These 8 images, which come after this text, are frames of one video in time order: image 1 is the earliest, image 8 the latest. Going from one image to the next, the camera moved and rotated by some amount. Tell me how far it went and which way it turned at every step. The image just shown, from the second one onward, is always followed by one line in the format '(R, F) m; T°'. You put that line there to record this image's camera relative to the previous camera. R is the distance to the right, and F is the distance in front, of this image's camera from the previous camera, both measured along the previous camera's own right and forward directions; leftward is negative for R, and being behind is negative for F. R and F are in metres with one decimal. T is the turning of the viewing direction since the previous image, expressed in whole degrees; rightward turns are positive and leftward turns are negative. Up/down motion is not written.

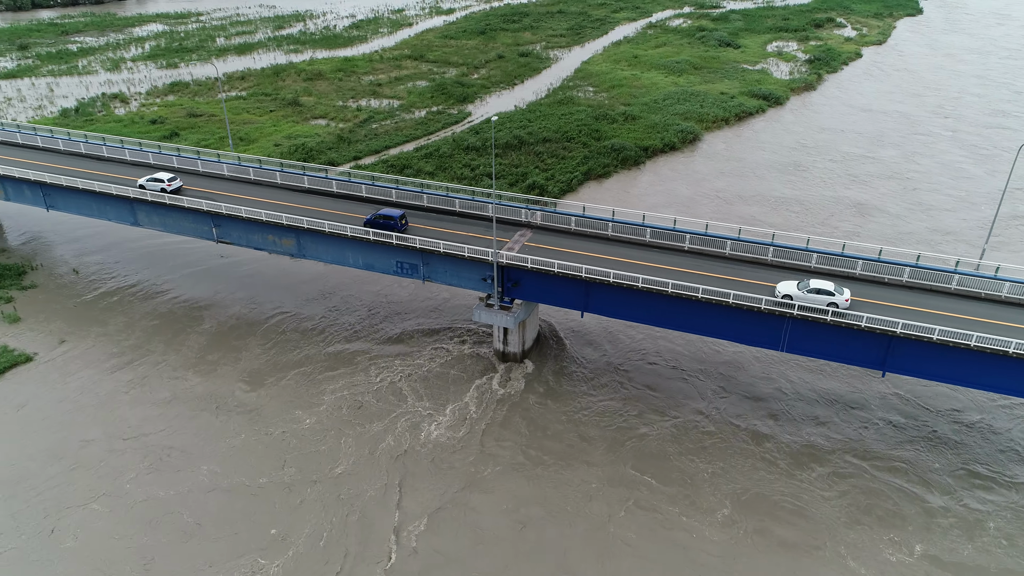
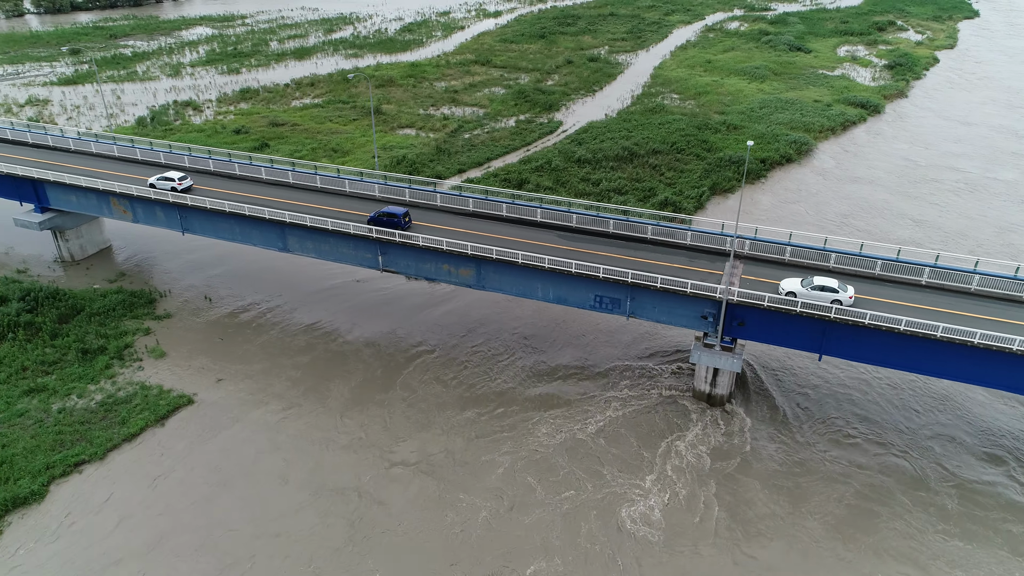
(-6.2, +2.7) m; 0°
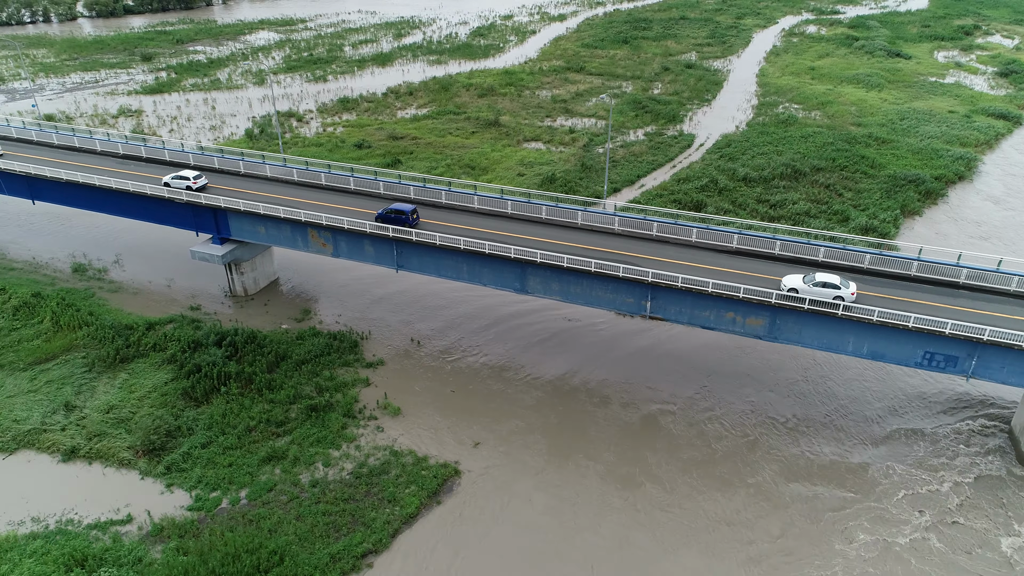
(-8.3, +3.6) m; 0°
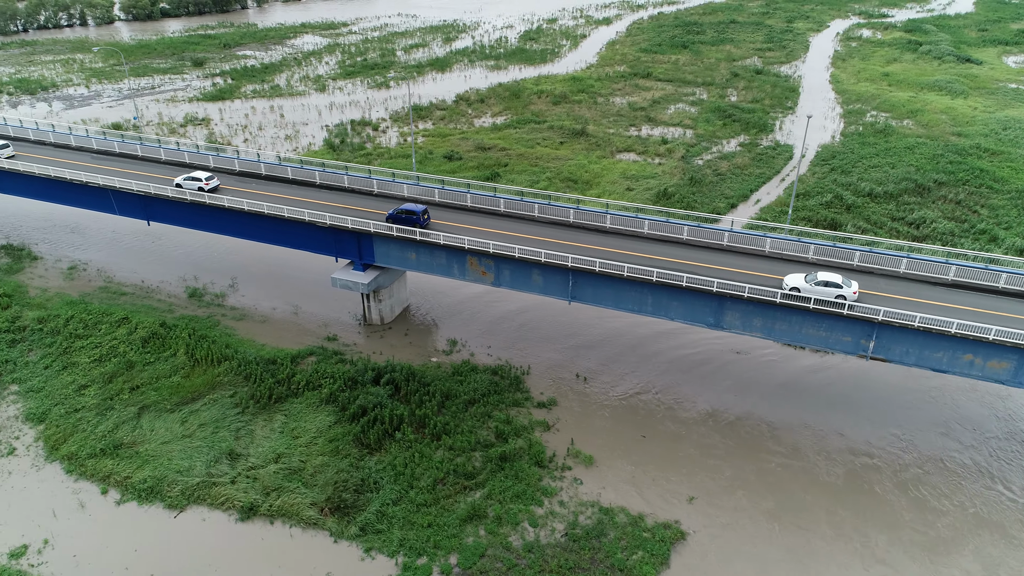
(-5.6, +2.4) m; 0°
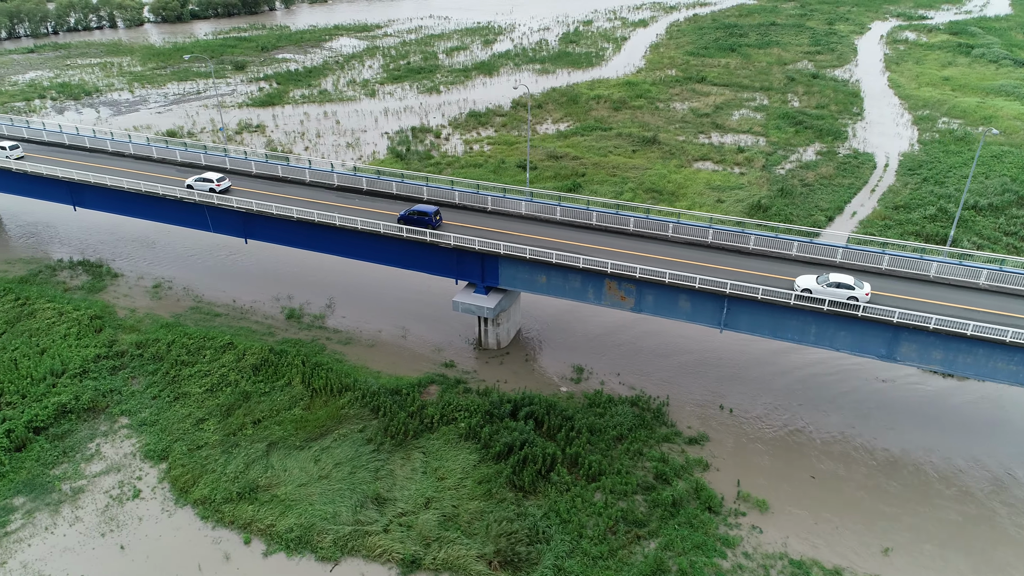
(-4.2, +1.9) m; 0°
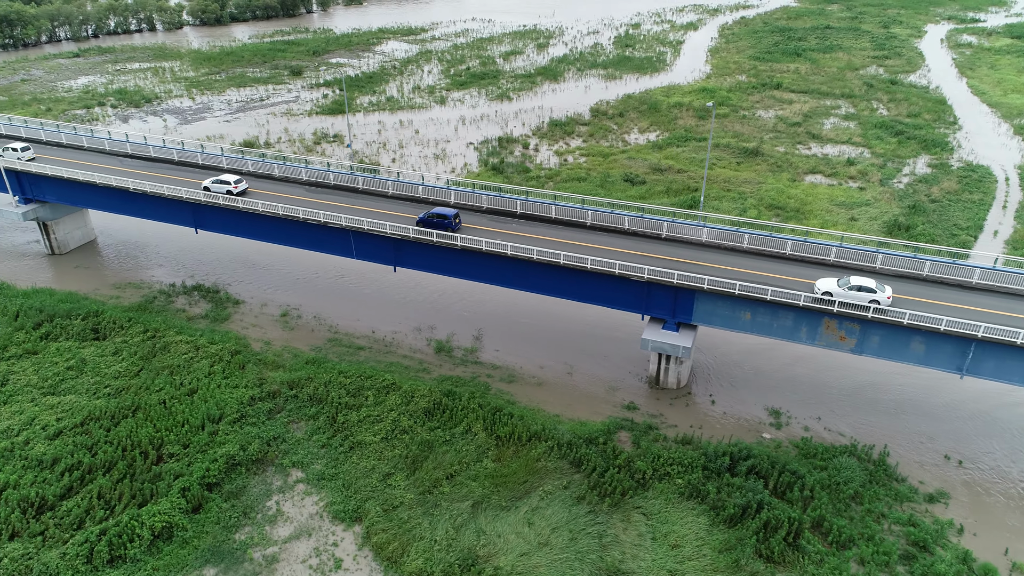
(-5.7, +2.5) m; 0°
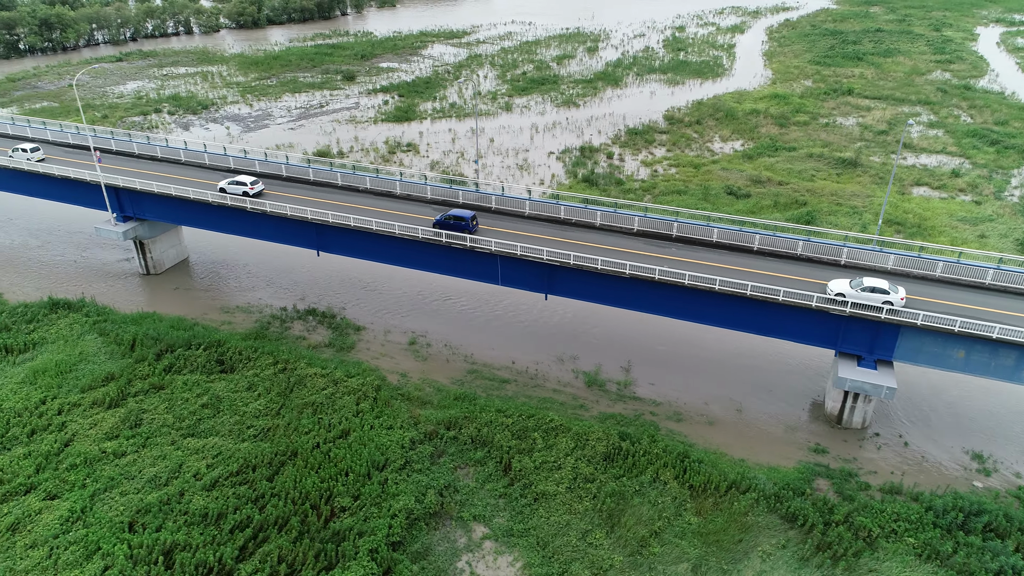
(-5.0, +2.2) m; 0°
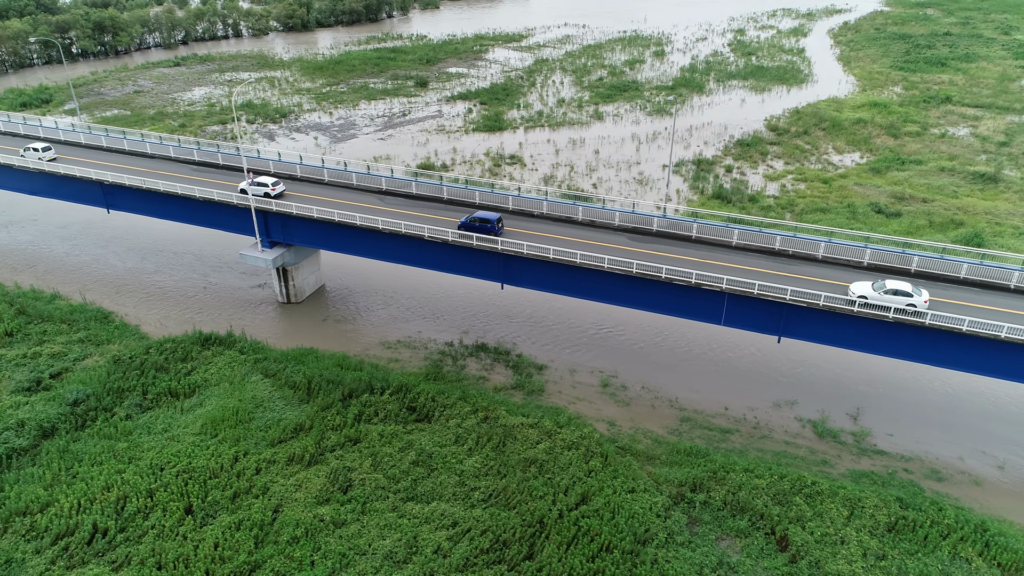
(-6.5, +2.8) m; 0°
